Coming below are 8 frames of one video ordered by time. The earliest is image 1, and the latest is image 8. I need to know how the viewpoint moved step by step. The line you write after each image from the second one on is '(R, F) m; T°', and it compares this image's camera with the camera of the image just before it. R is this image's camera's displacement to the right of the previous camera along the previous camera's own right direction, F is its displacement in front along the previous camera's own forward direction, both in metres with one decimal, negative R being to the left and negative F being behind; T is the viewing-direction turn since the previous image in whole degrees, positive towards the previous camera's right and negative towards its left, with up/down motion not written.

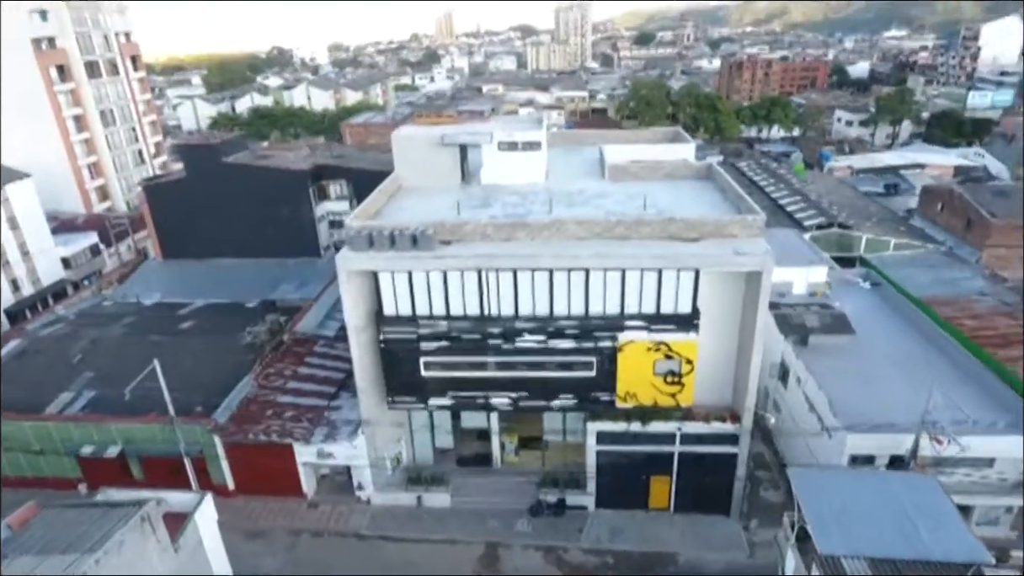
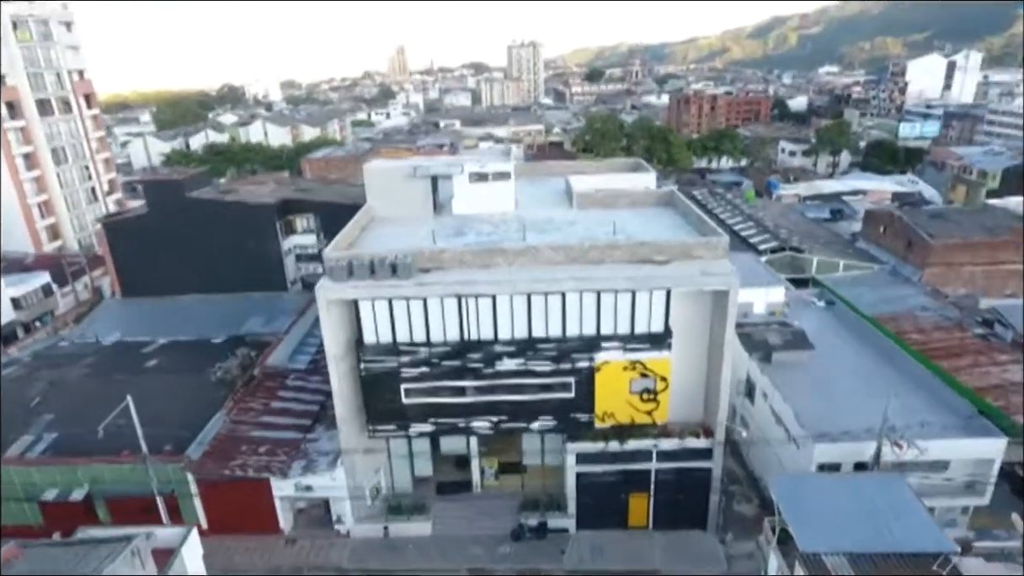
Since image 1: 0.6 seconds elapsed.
(-0.5, -0.4) m; +4°
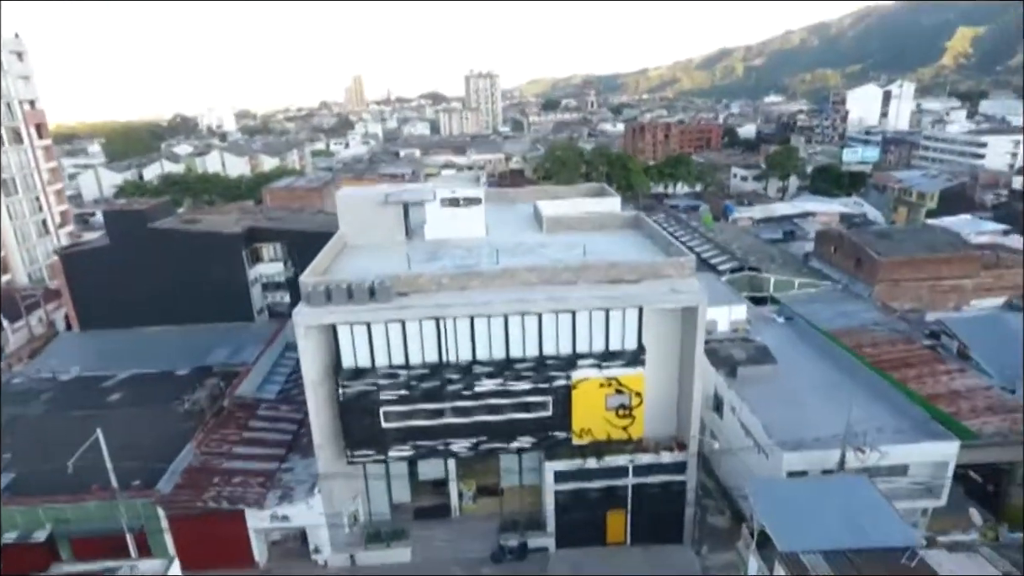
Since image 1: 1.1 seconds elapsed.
(-0.4, -0.3) m; +4°
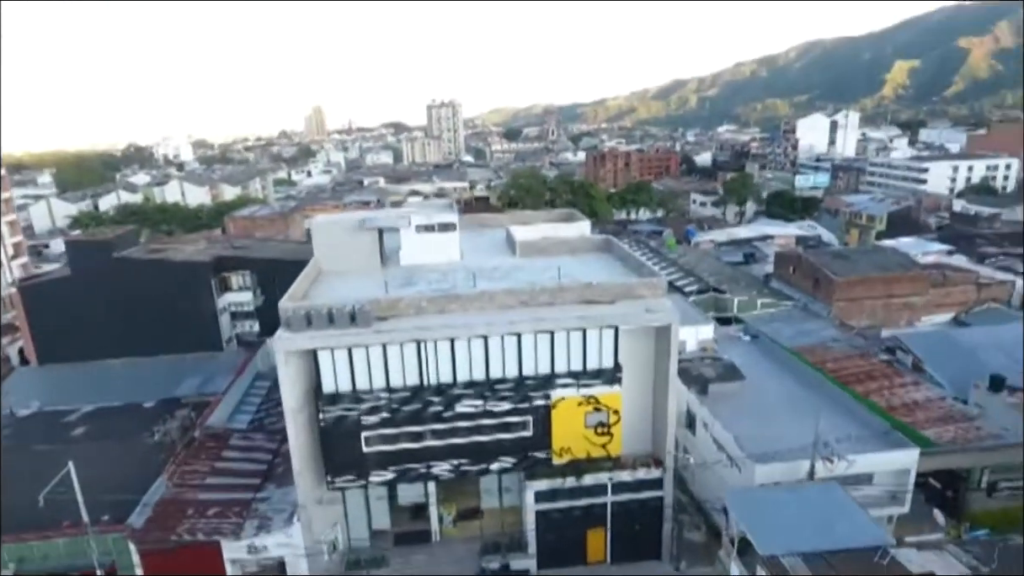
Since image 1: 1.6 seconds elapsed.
(-0.4, -0.3) m; +3°
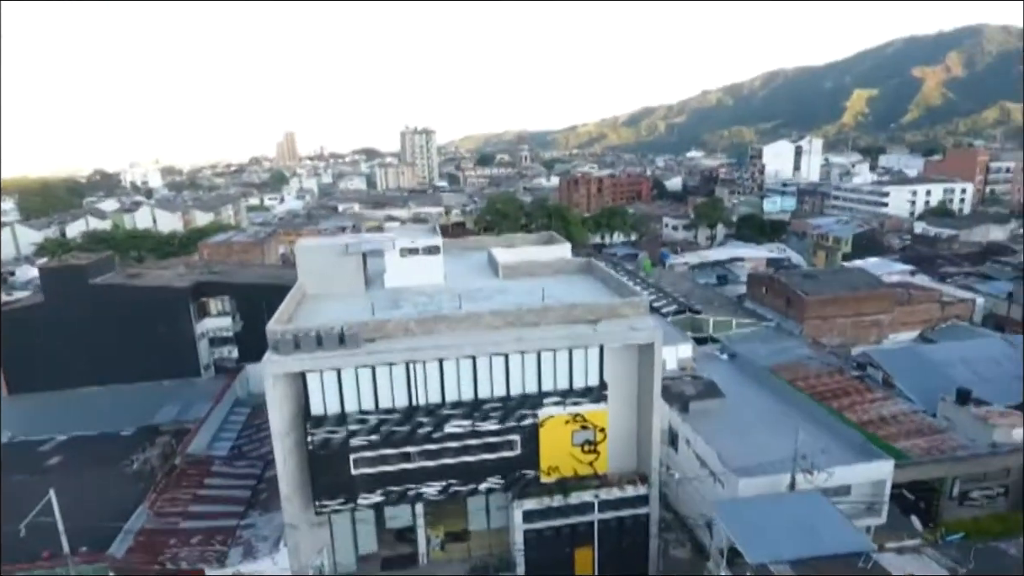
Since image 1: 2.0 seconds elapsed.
(-0.3, -0.3) m; +2°
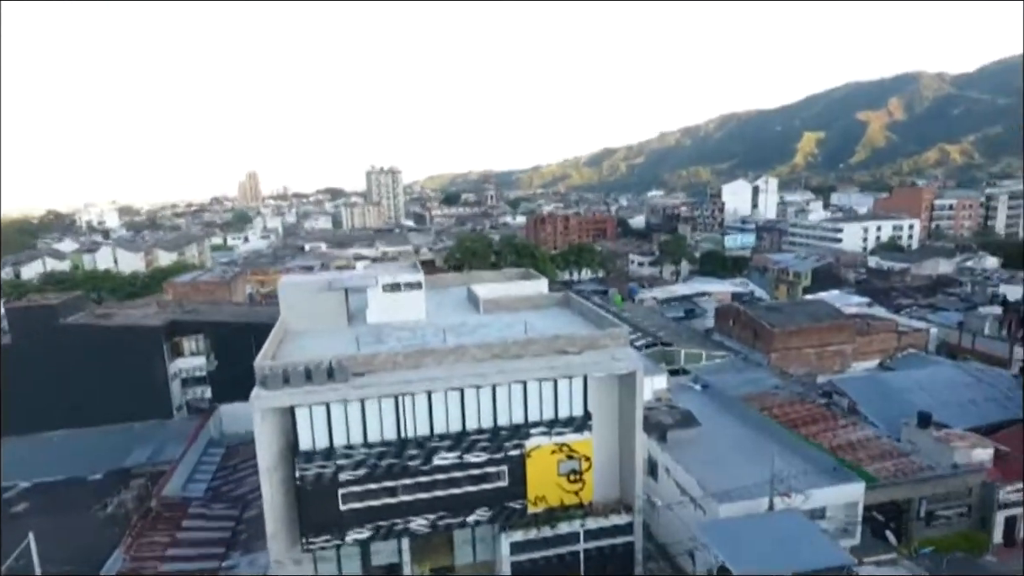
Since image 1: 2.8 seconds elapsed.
(-0.5, -0.5) m; +3°
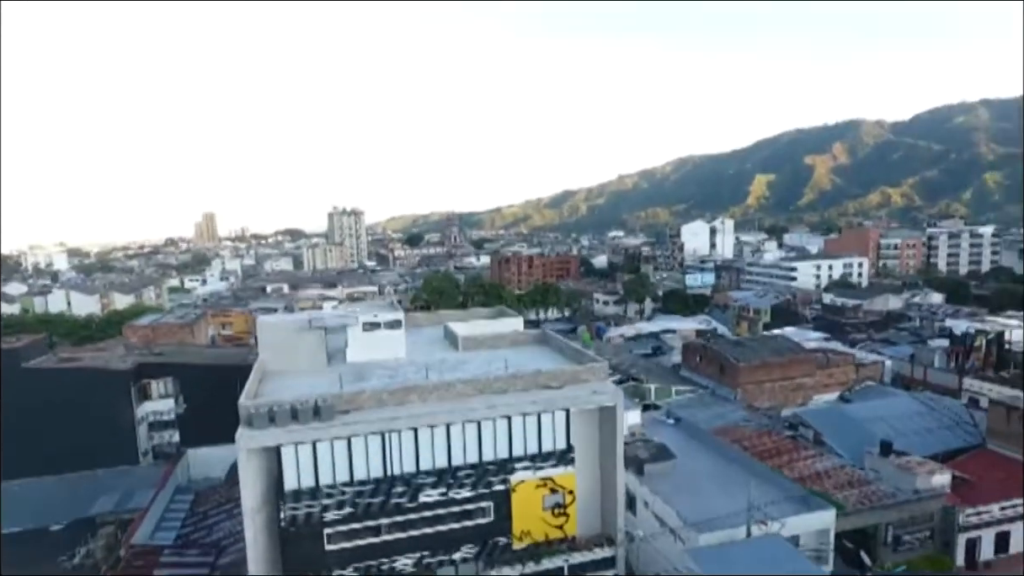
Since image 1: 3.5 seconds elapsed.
(-0.6, -0.5) m; +3°
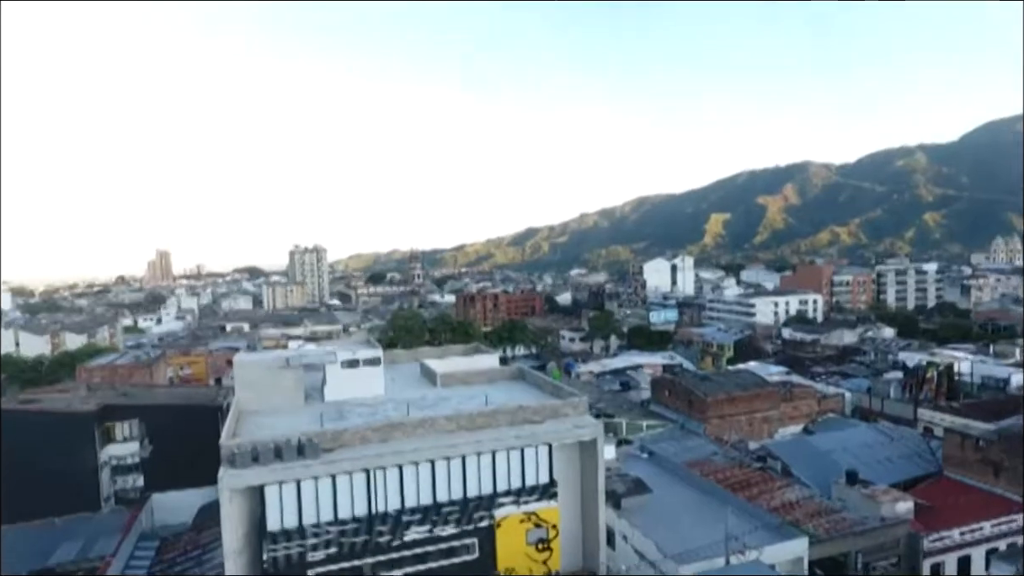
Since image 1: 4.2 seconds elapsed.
(-0.6, -0.4) m; +3°
